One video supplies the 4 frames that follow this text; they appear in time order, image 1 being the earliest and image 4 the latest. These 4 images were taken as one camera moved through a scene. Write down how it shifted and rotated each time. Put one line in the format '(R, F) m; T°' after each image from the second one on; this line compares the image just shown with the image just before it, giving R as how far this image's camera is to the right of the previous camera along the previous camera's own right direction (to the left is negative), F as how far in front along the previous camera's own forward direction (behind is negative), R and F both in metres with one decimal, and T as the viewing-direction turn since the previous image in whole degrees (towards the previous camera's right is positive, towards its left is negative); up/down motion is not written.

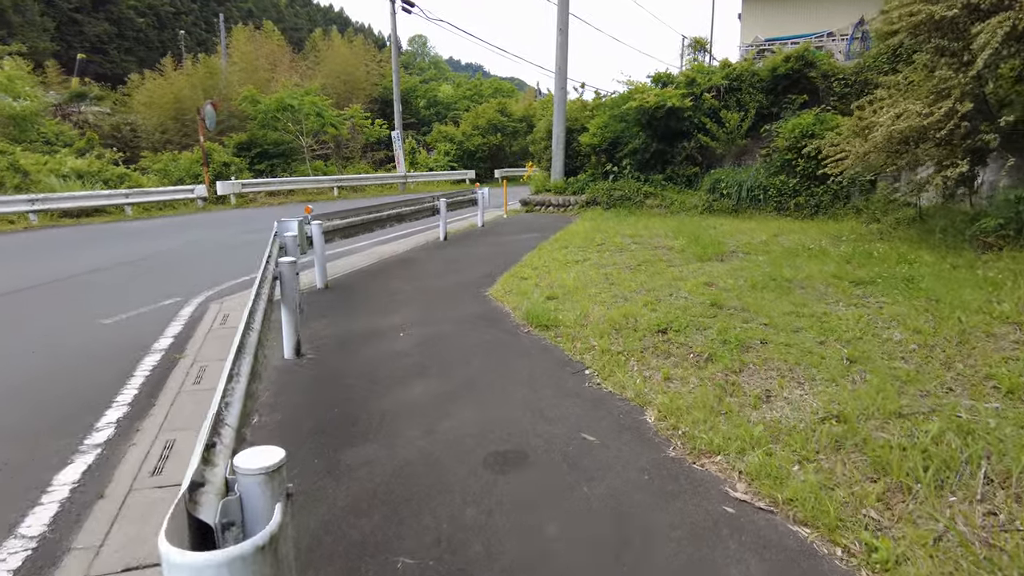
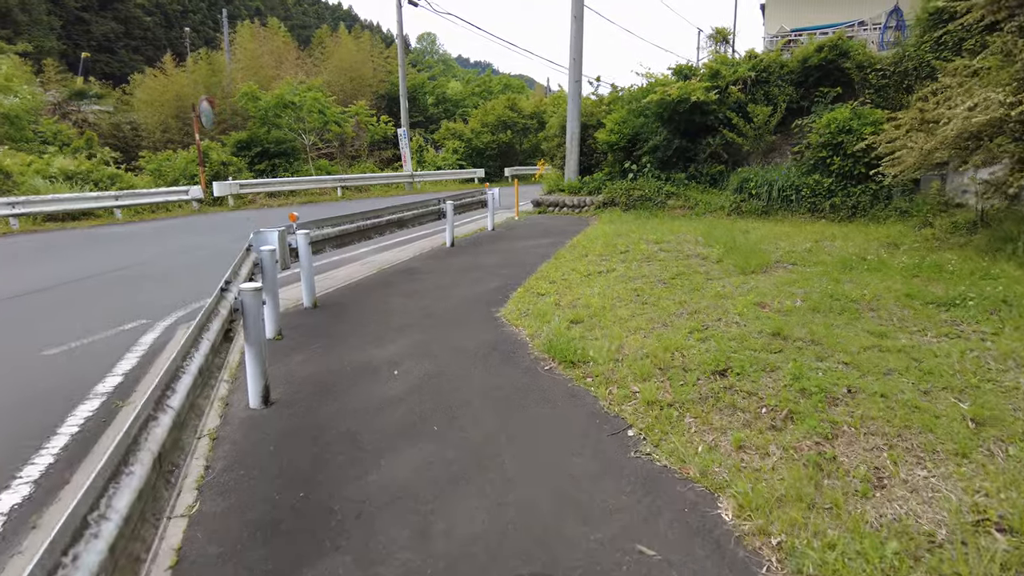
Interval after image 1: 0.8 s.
(-0.1, +0.8) m; -1°
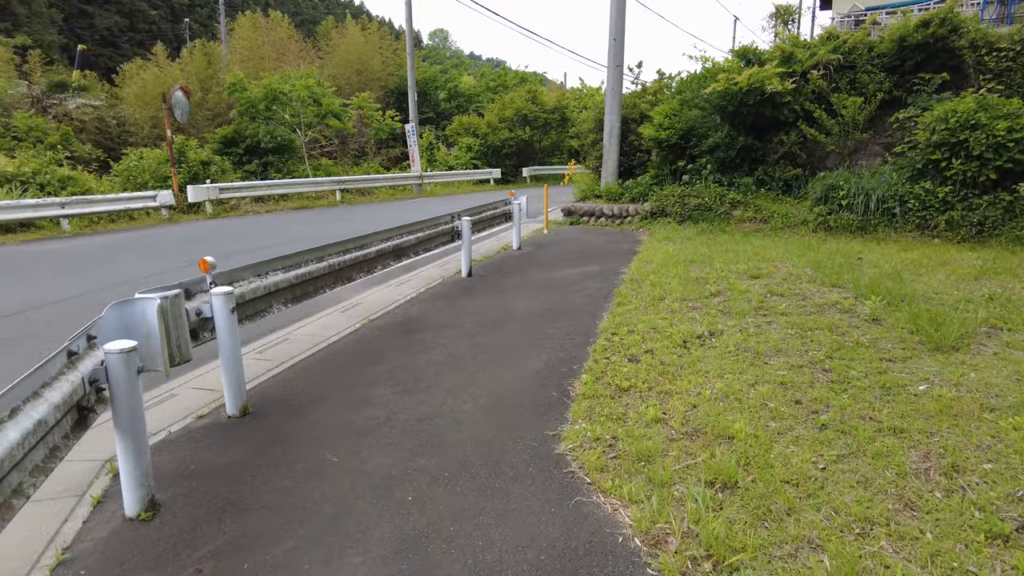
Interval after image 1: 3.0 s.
(-0.3, +2.3) m; -1°
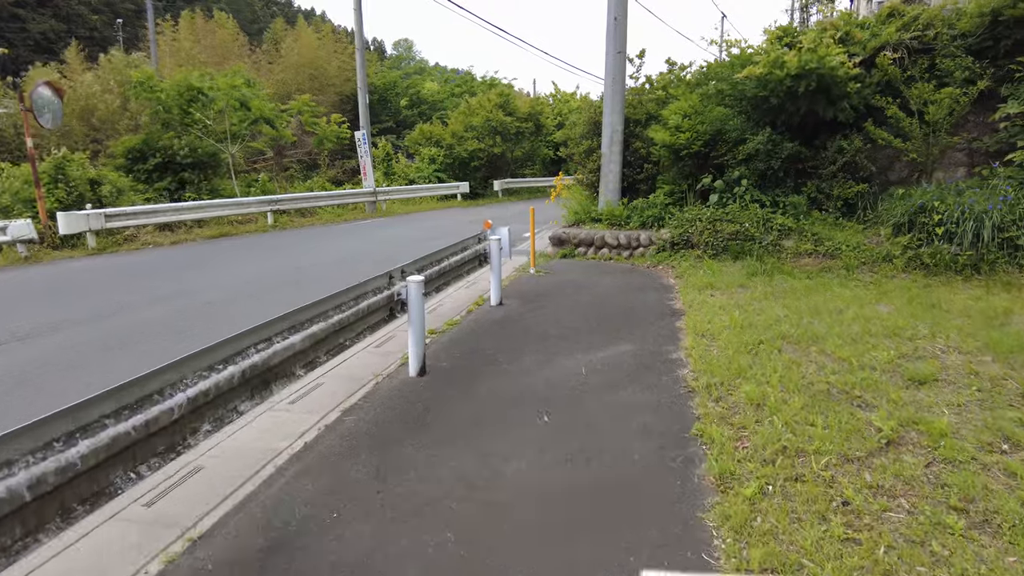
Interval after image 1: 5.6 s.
(-0.1, +2.8) m; +3°
